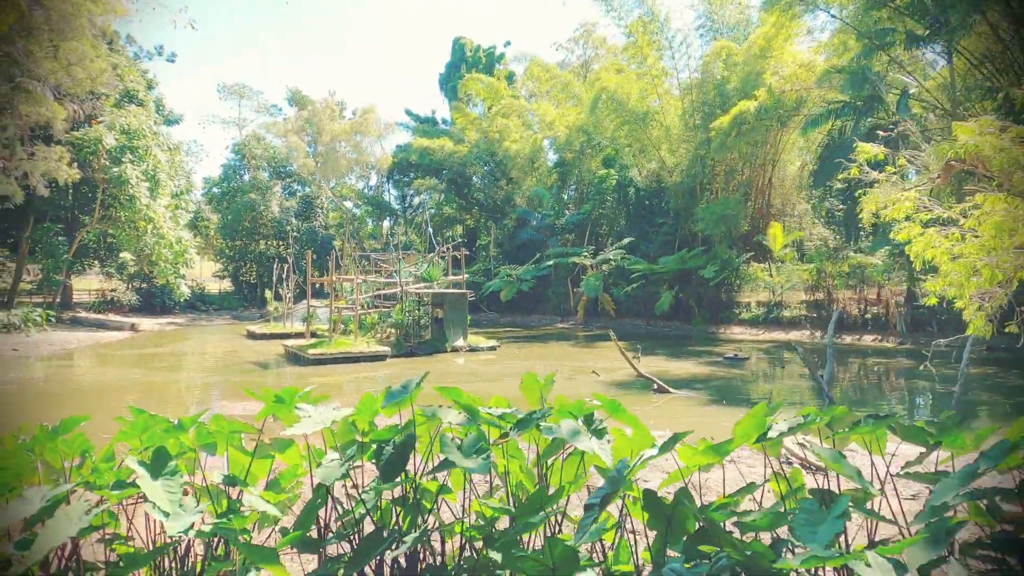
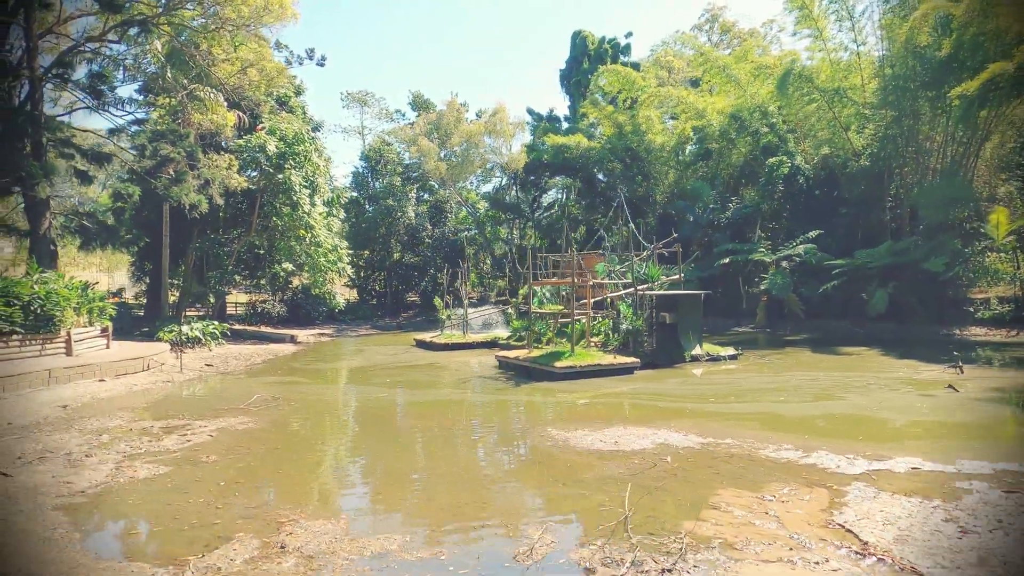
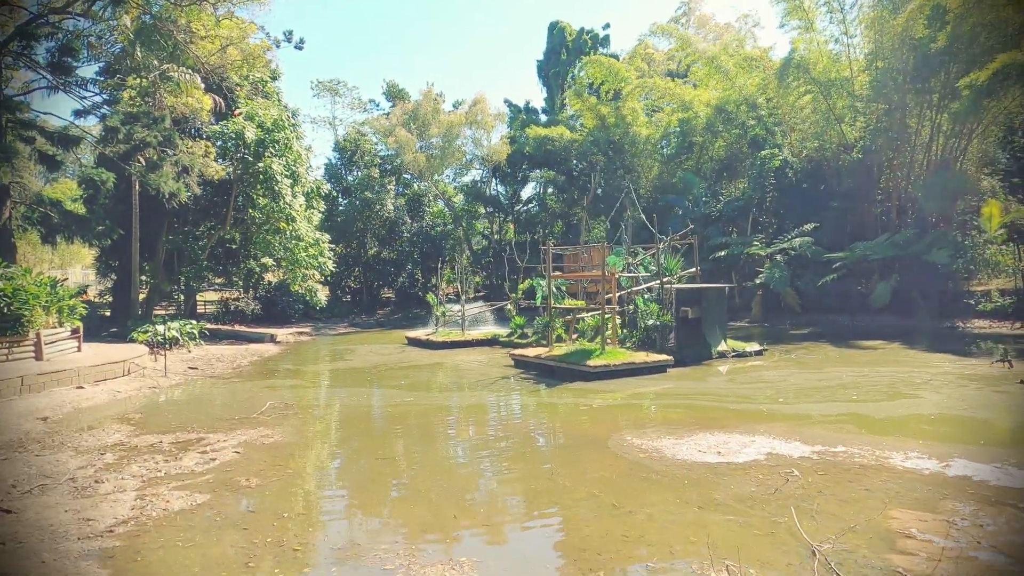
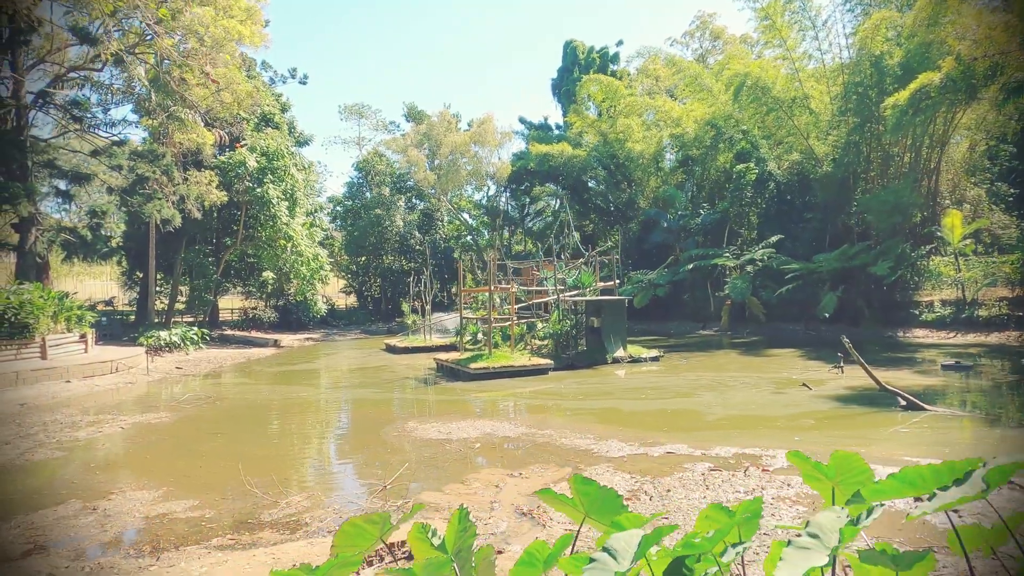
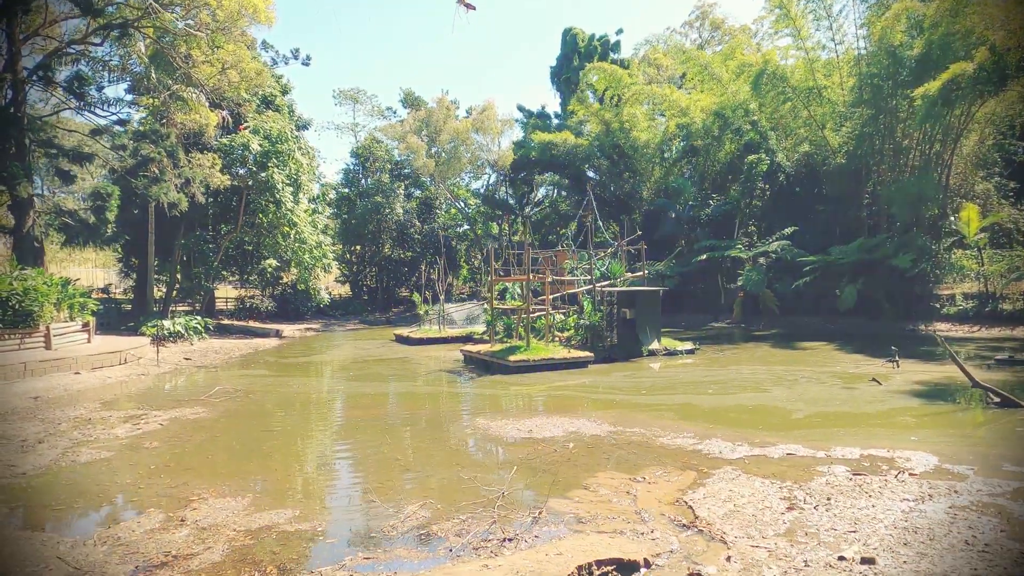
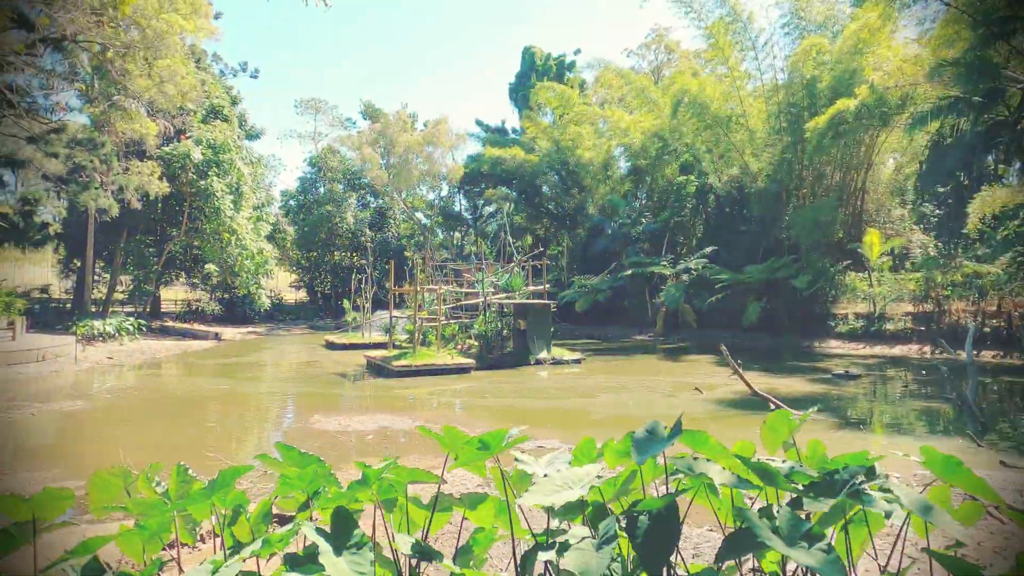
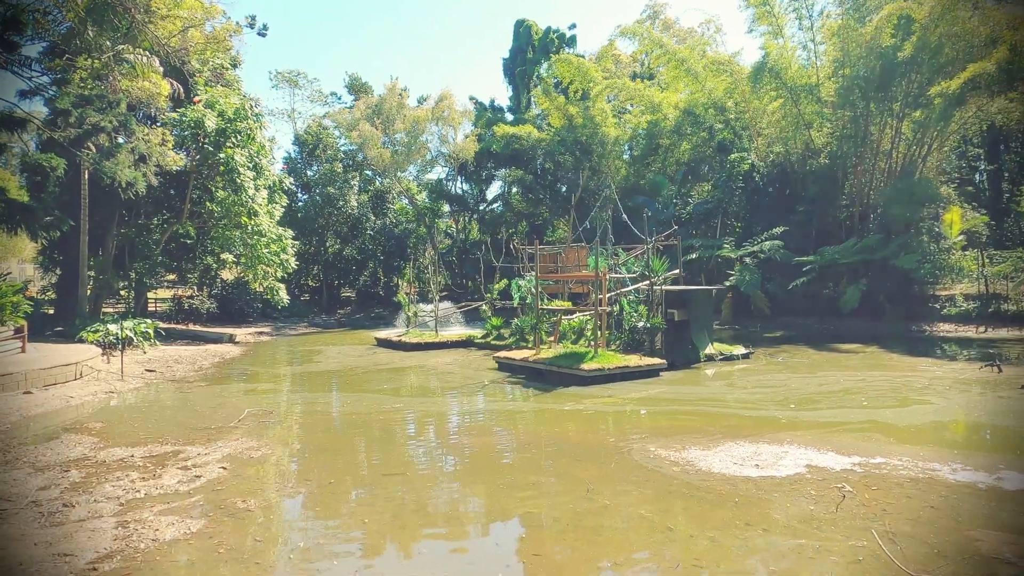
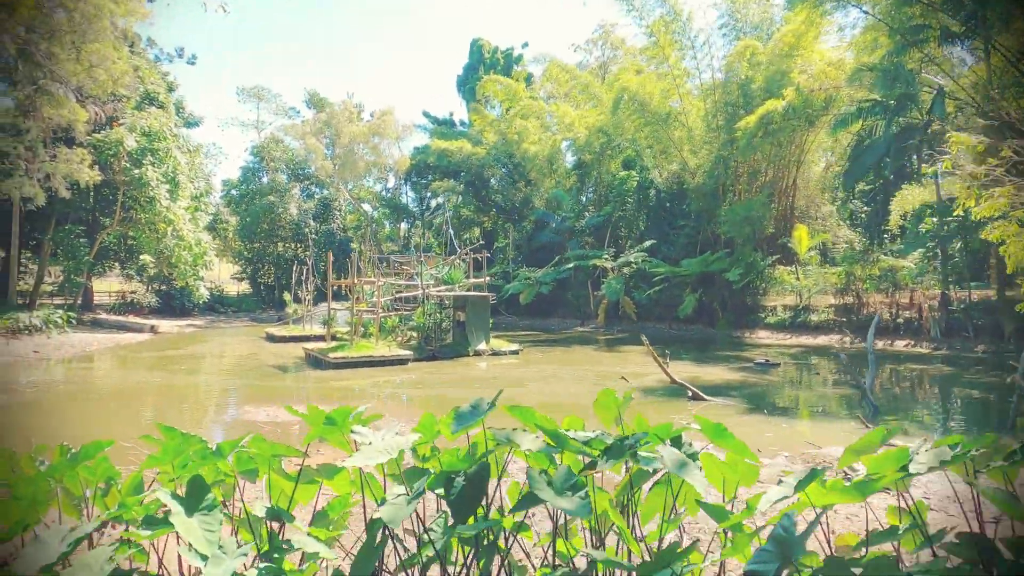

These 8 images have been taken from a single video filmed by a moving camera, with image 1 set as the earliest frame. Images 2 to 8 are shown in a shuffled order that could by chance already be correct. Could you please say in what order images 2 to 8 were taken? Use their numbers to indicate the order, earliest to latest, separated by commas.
8, 6, 4, 5, 2, 3, 7
